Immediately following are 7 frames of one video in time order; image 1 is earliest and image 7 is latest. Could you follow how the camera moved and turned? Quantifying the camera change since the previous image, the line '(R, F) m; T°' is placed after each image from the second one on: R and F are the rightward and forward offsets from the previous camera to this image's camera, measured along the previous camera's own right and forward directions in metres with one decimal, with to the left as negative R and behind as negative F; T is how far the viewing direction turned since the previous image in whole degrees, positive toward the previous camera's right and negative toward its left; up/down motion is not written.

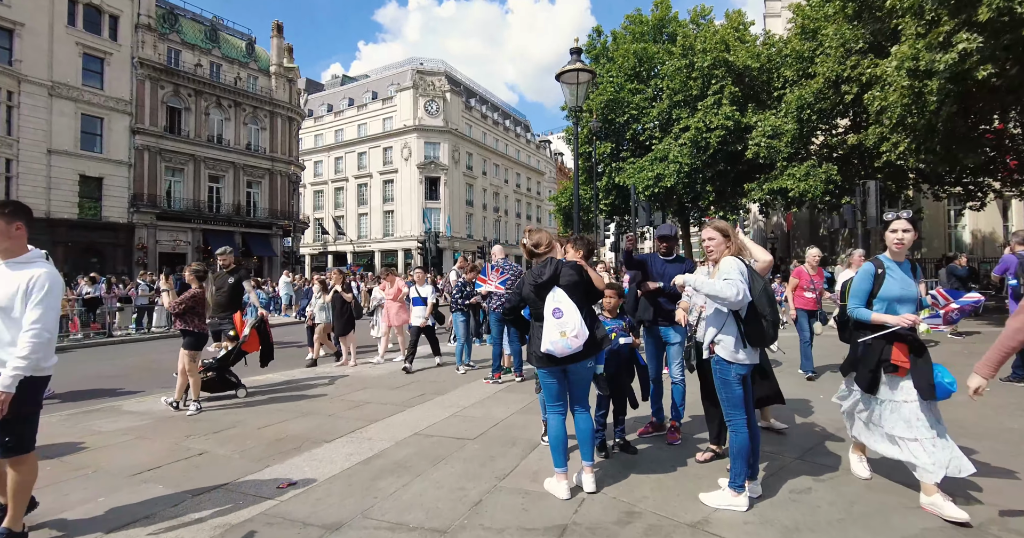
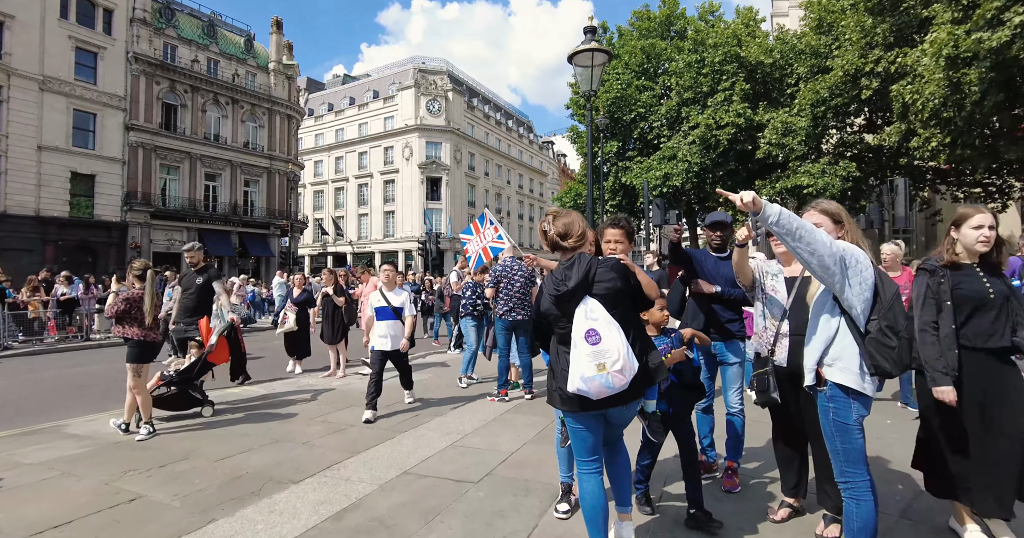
(-0.1, +0.9) m; 0°
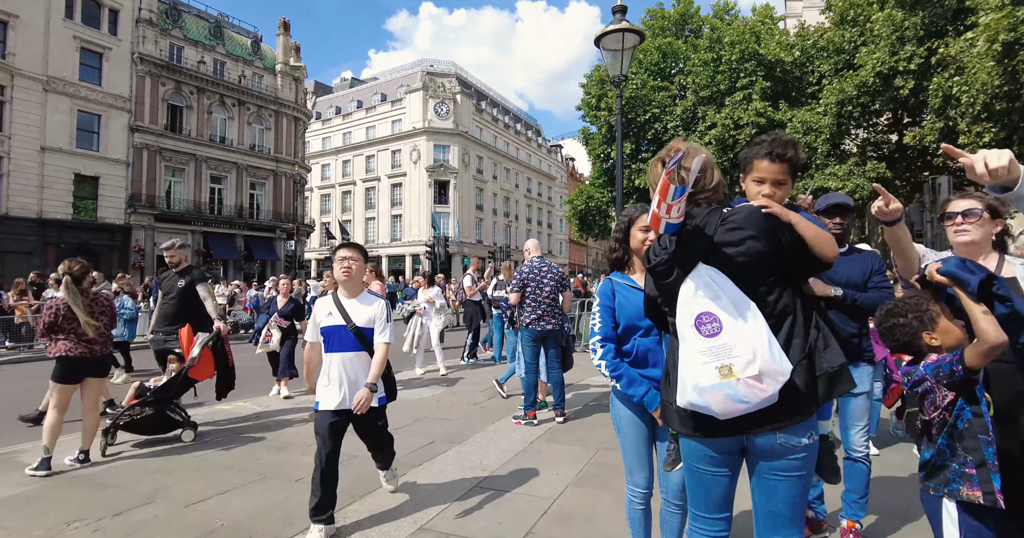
(-0.2, +0.8) m; -1°
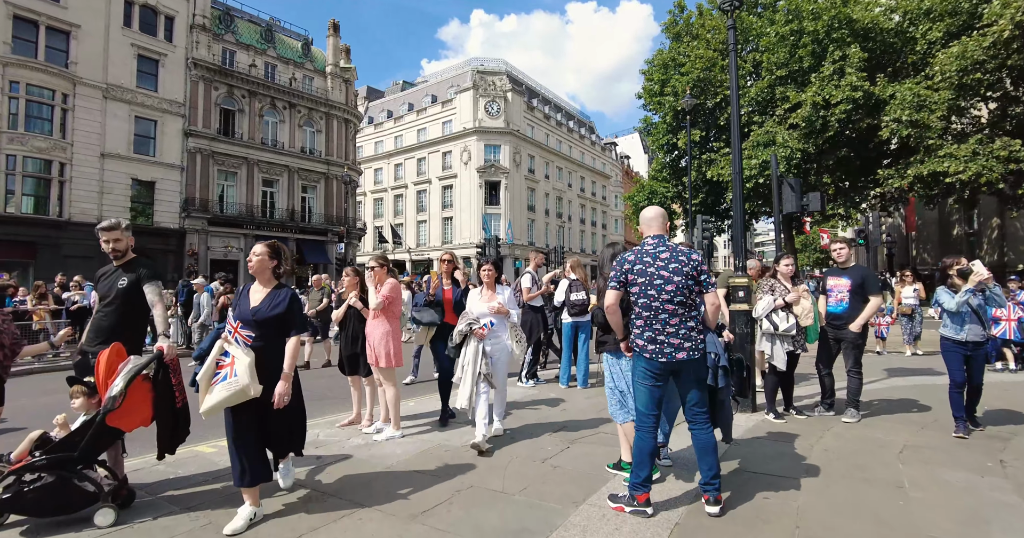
(-0.3, +2.0) m; -6°
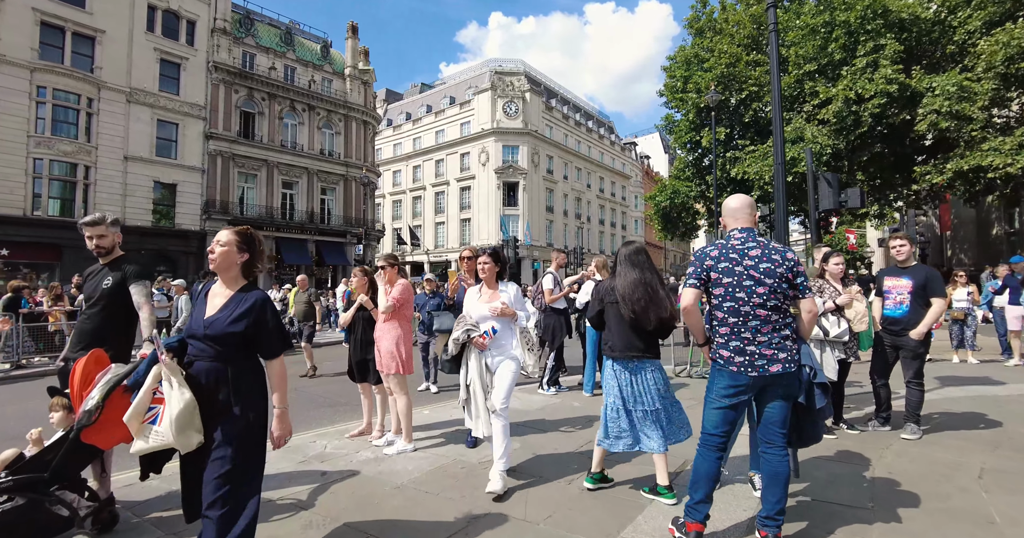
(0.0, +0.4) m; -2°
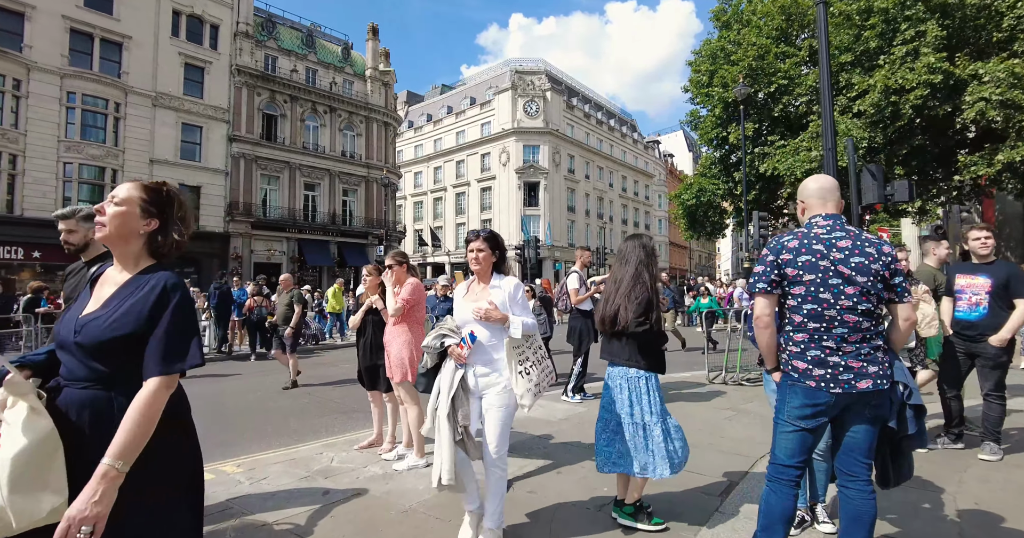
(0.0, +0.5) m; -2°
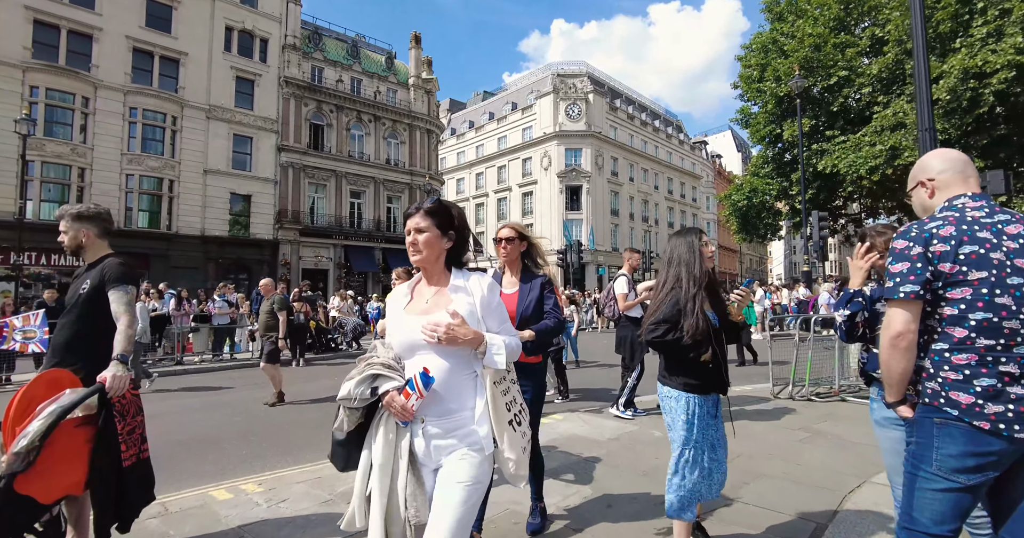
(0.0, +0.5) m; -5°
